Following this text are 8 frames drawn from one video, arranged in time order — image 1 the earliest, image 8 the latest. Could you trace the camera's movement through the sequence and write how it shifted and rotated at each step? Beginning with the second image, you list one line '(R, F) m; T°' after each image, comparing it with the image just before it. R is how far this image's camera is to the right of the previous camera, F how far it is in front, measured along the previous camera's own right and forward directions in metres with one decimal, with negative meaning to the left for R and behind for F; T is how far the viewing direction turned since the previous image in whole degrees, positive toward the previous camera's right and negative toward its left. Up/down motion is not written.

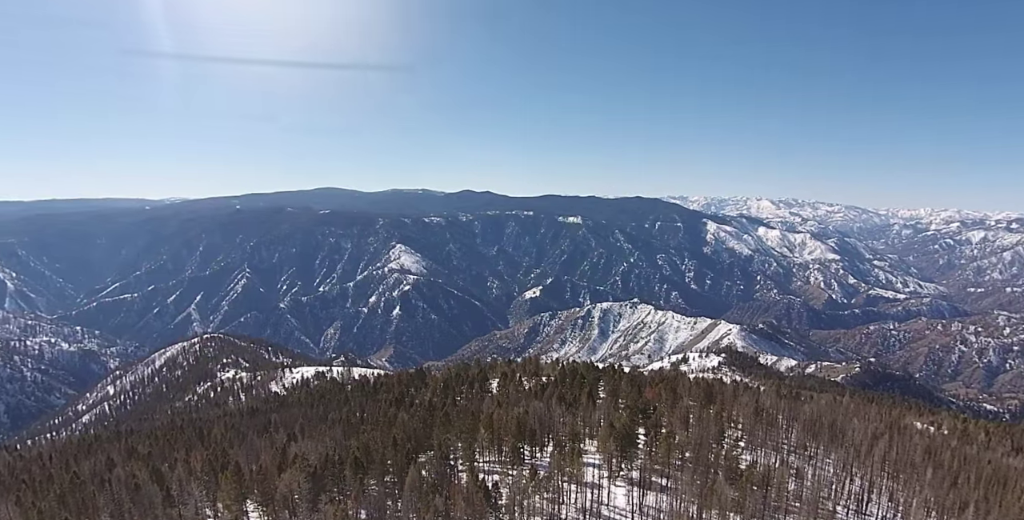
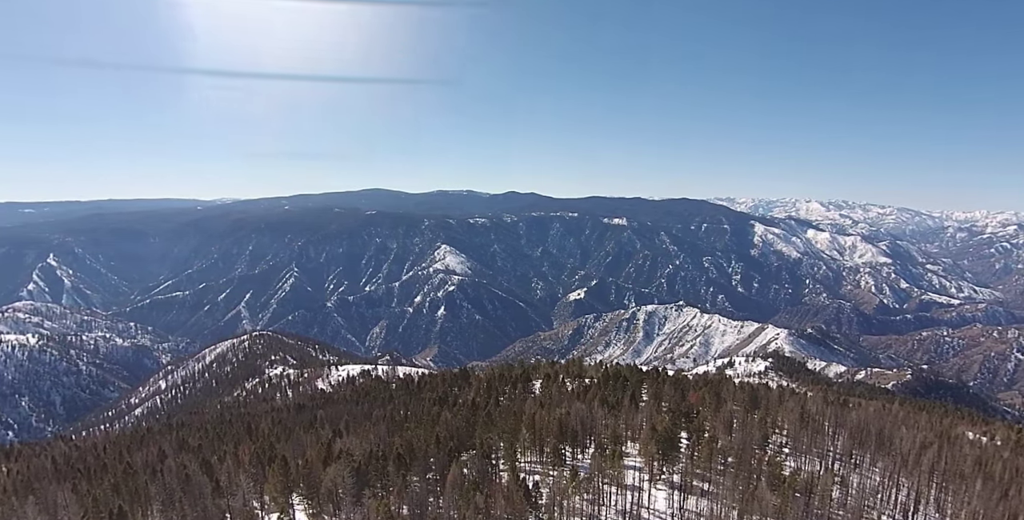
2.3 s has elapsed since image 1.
(-2.7, +0.4) m; -2°
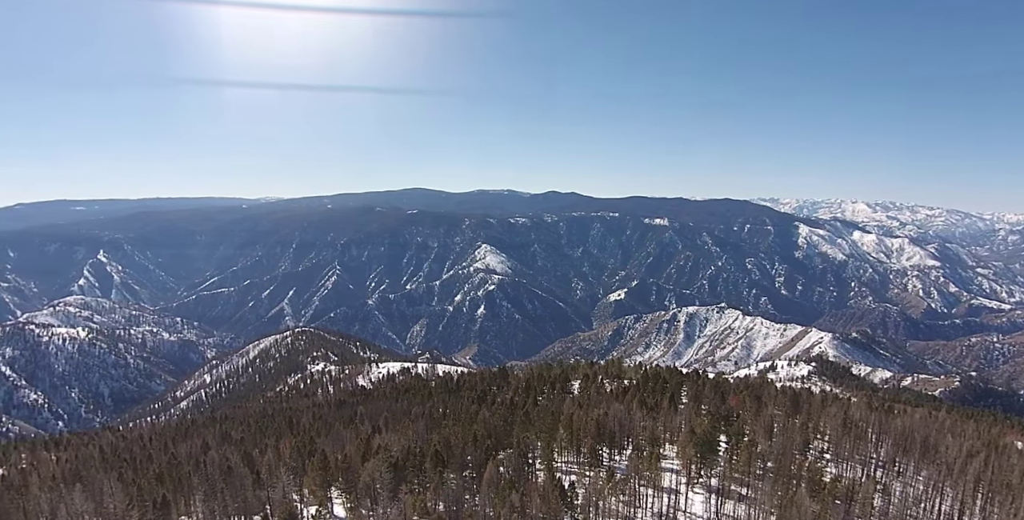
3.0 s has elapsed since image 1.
(-2.4, +0.2) m; -2°
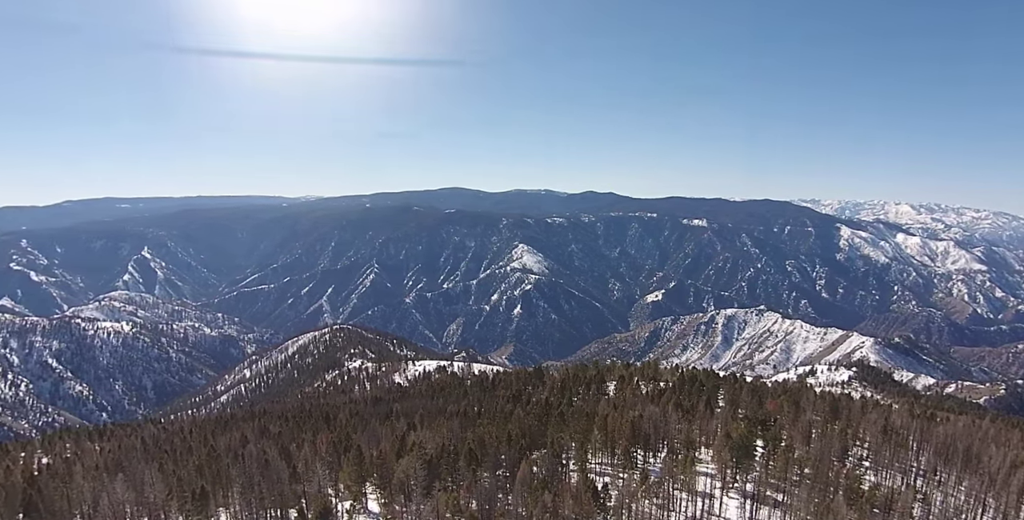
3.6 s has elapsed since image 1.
(-2.2, +0.1) m; -2°
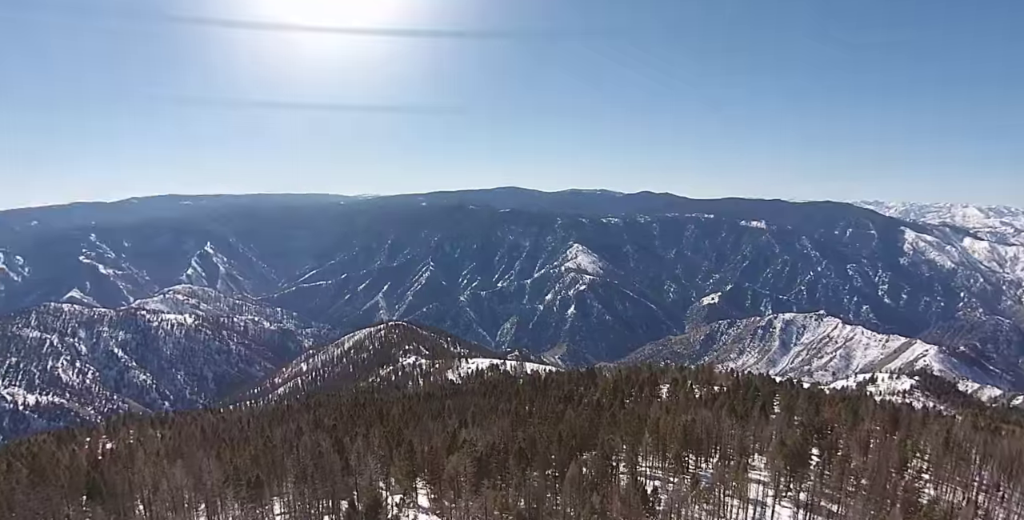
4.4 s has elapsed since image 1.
(-3.2, -0.2) m; -3°
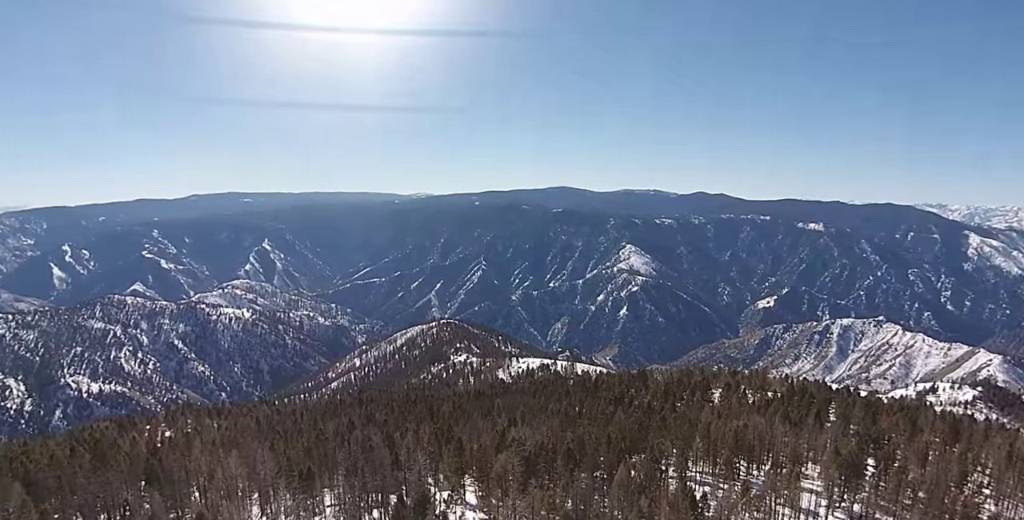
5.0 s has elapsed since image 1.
(-3.2, -0.4) m; -2°
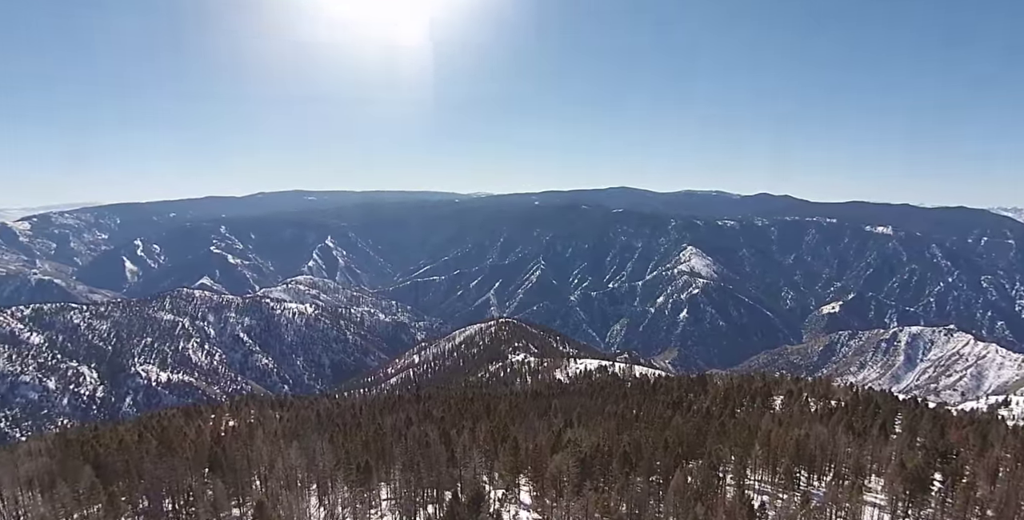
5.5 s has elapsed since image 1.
(-3.8, -0.8) m; -3°
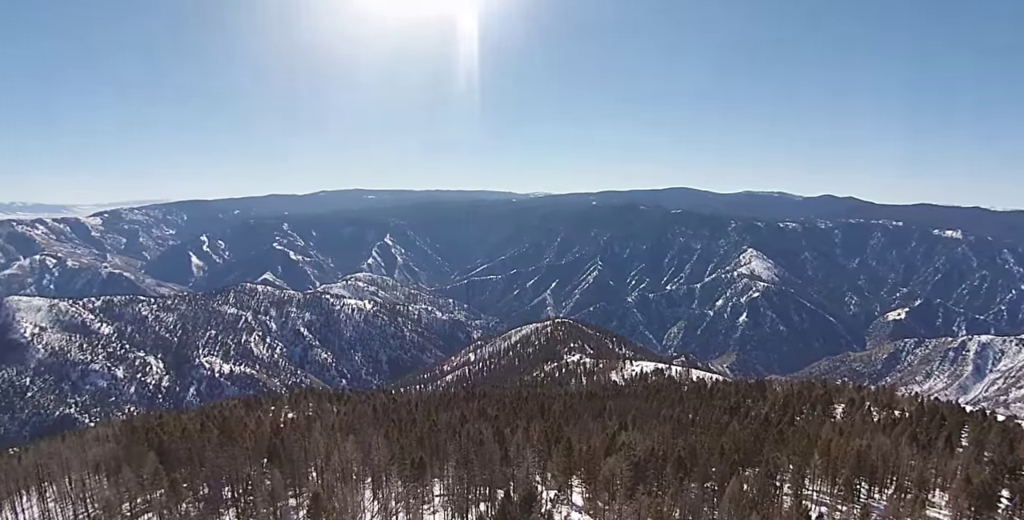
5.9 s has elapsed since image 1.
(-3.8, -1.1) m; -3°
